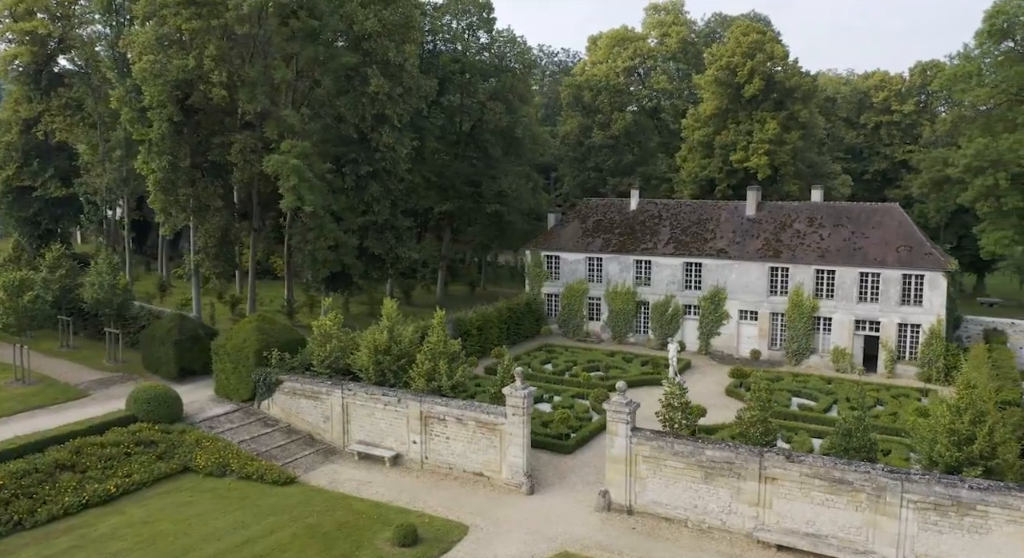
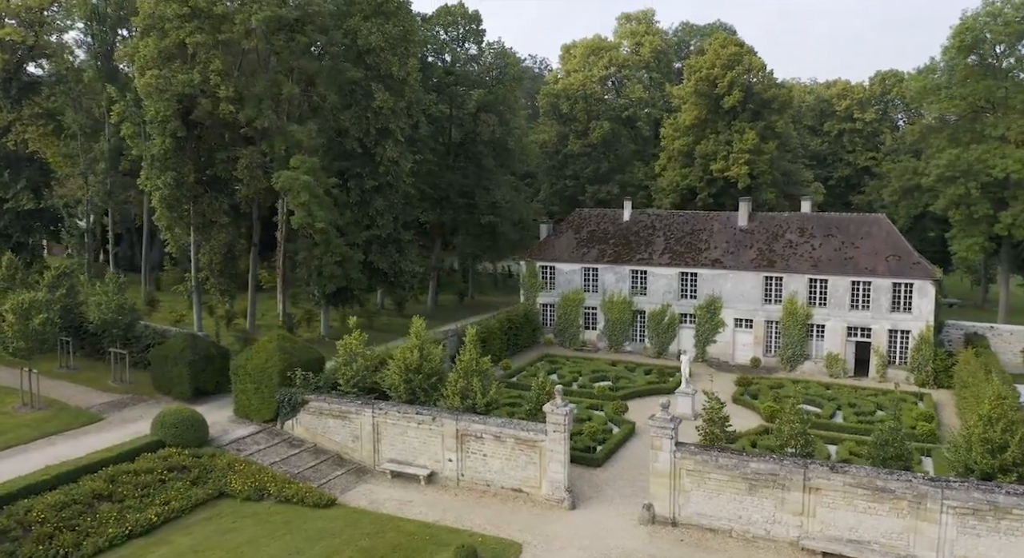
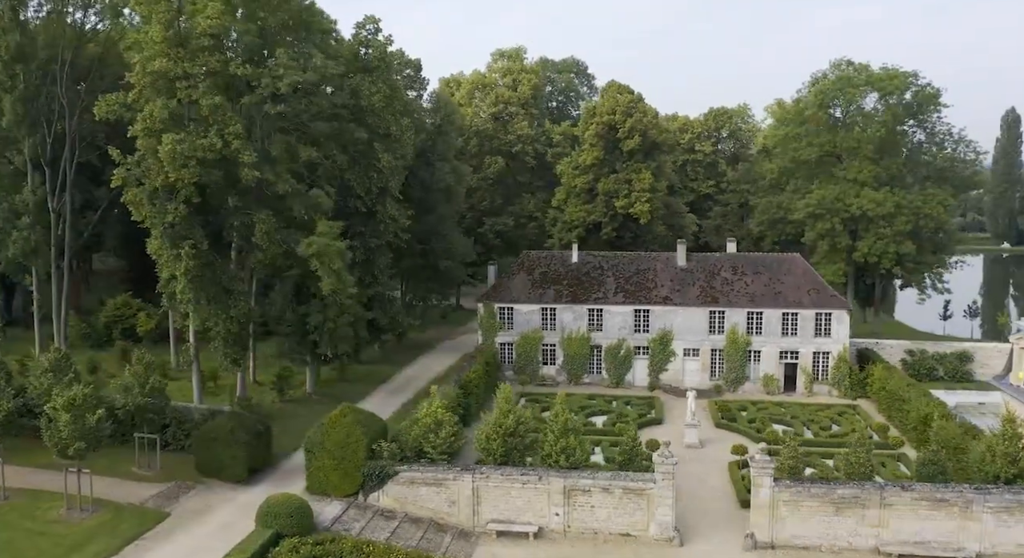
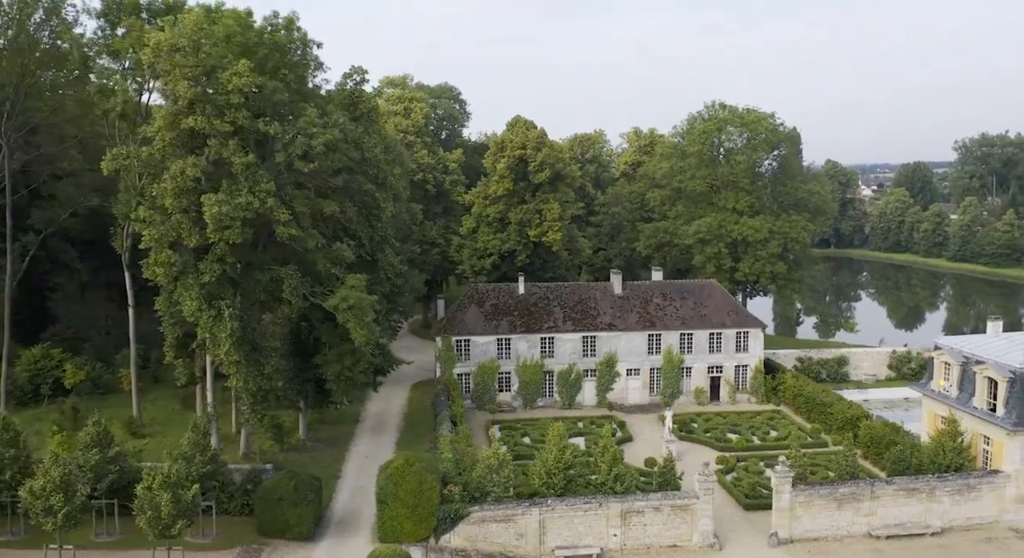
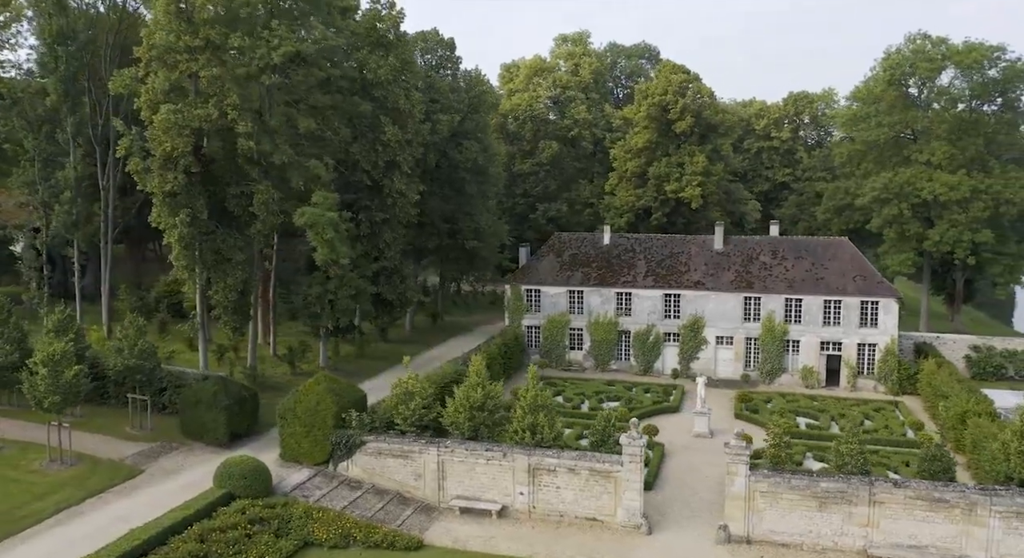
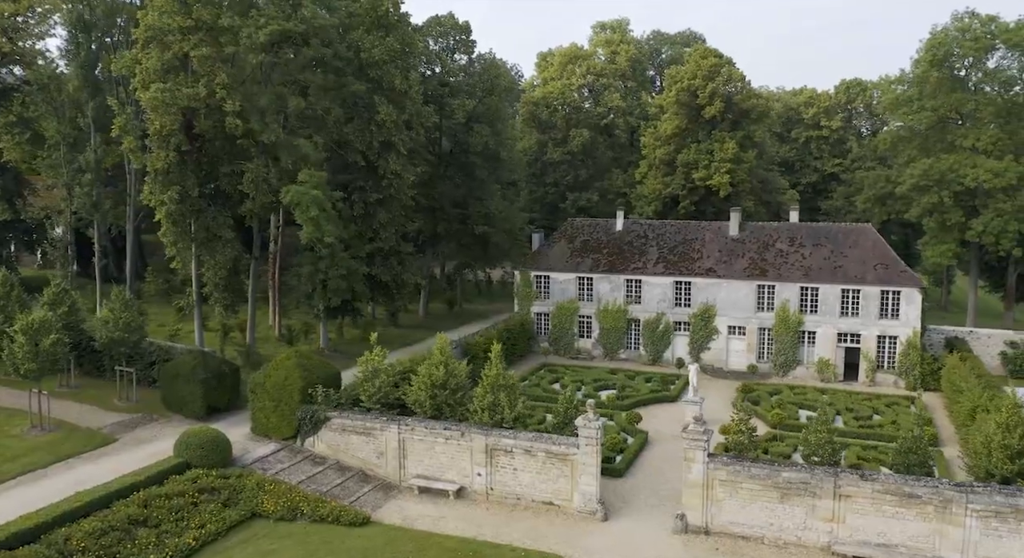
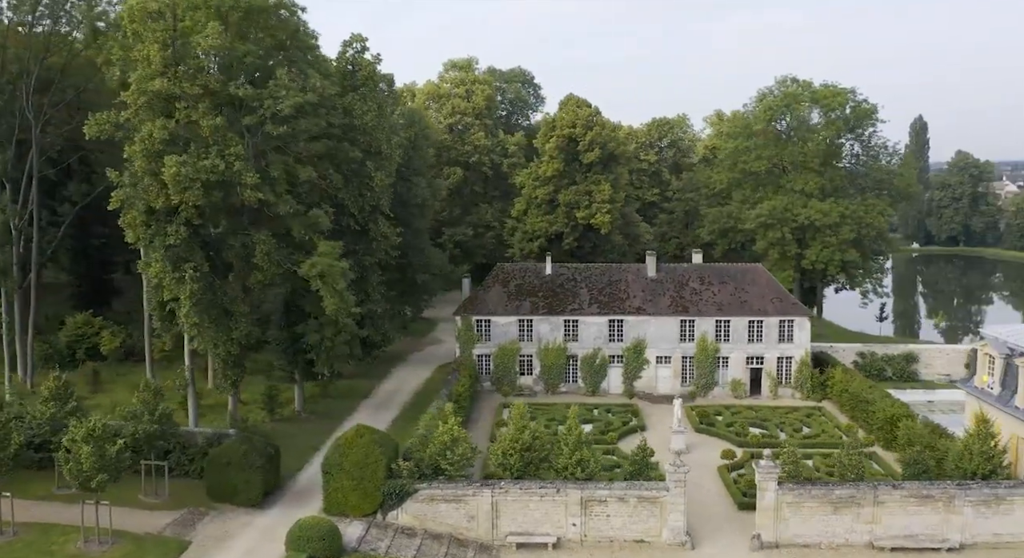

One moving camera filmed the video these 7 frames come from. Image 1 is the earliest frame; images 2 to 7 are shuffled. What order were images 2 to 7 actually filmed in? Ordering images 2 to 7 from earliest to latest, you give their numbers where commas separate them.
2, 6, 5, 3, 7, 4
